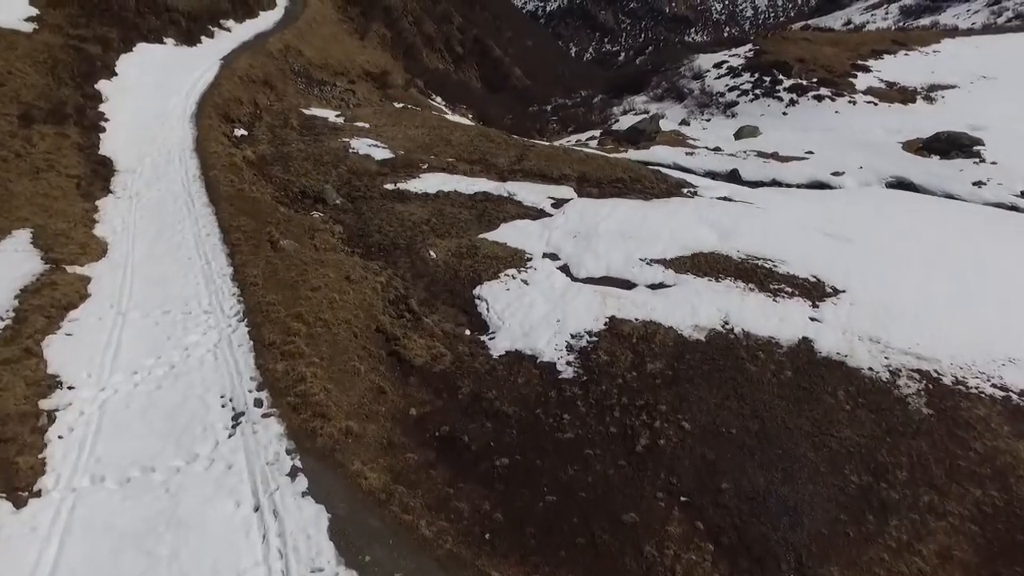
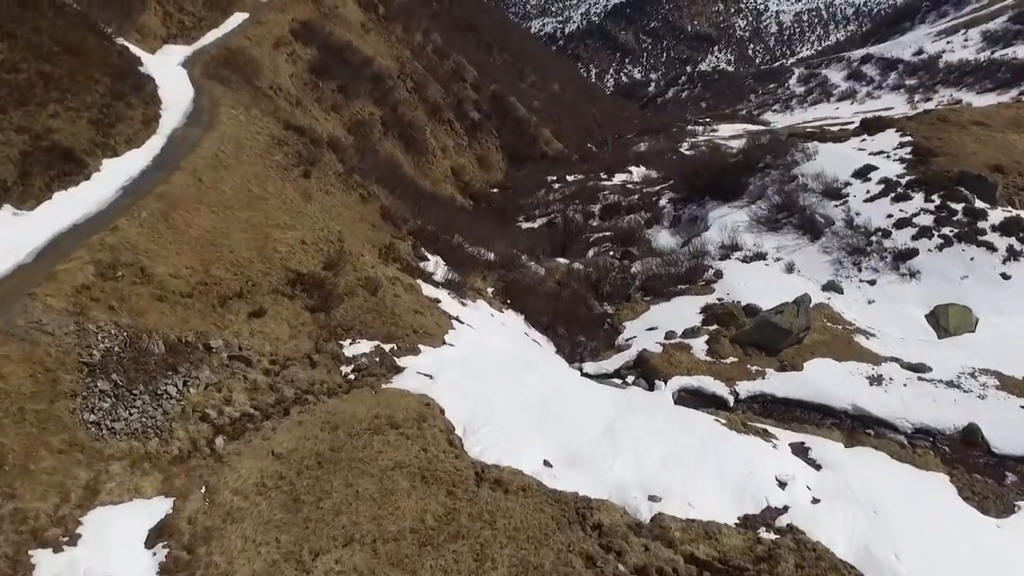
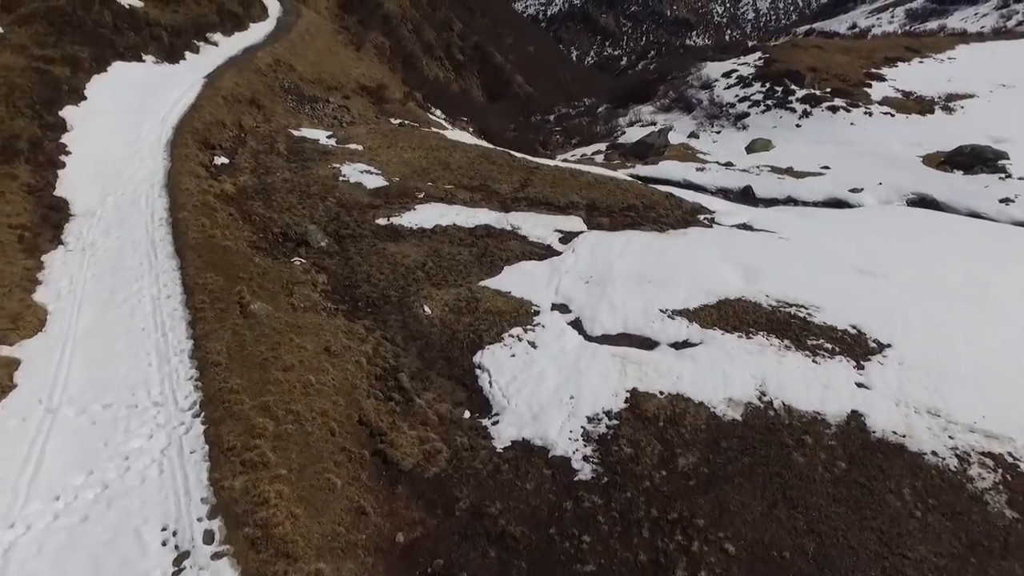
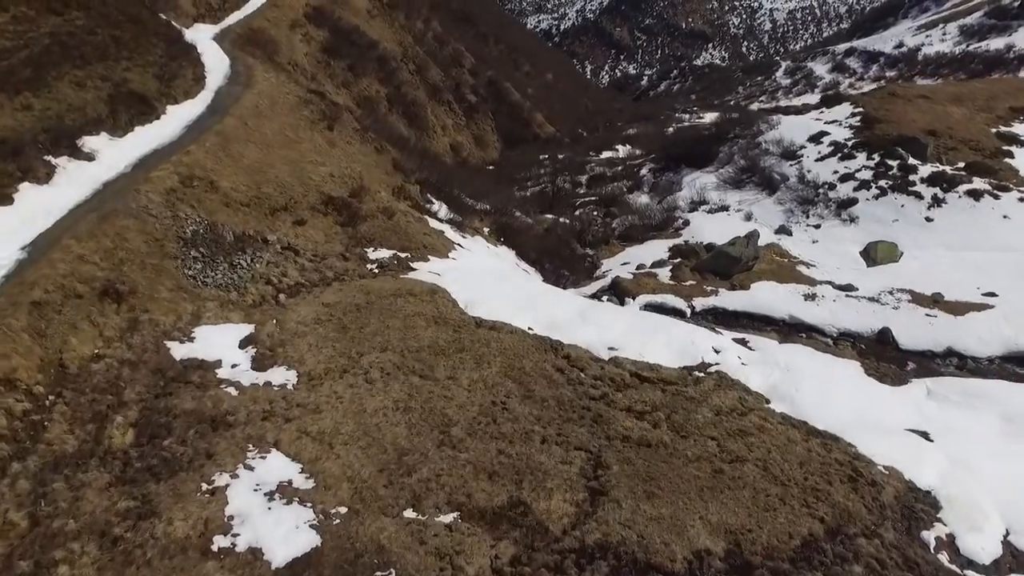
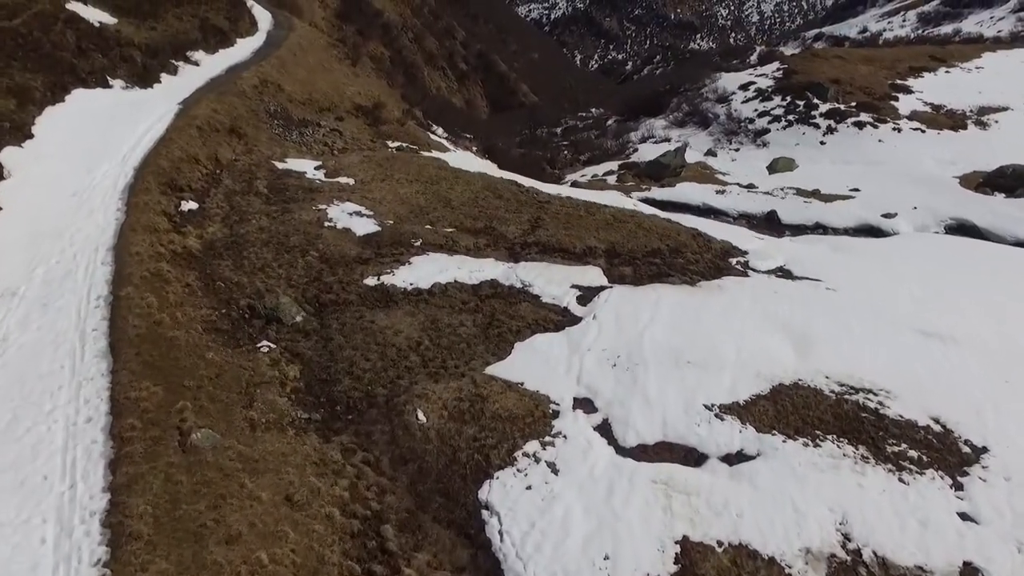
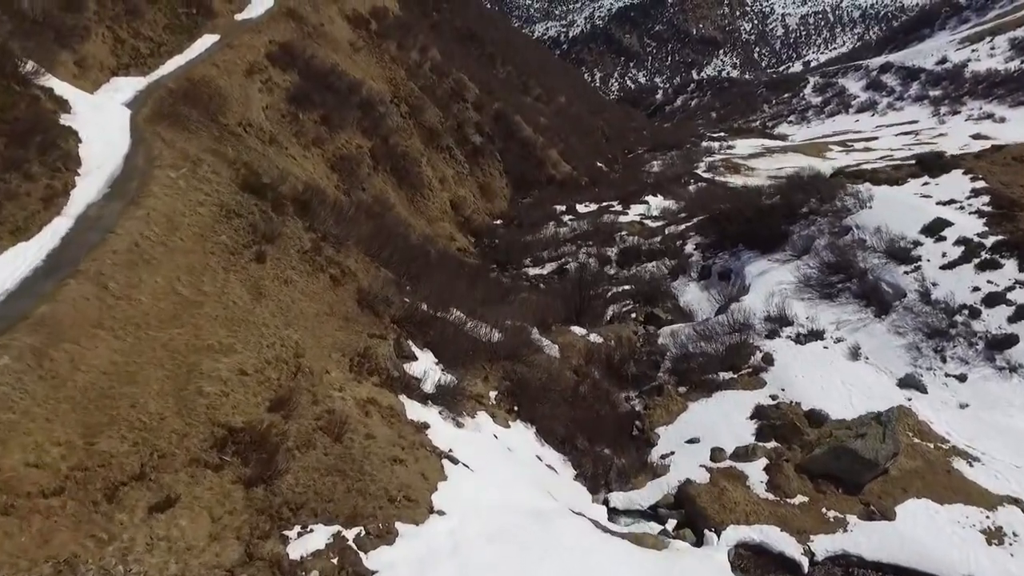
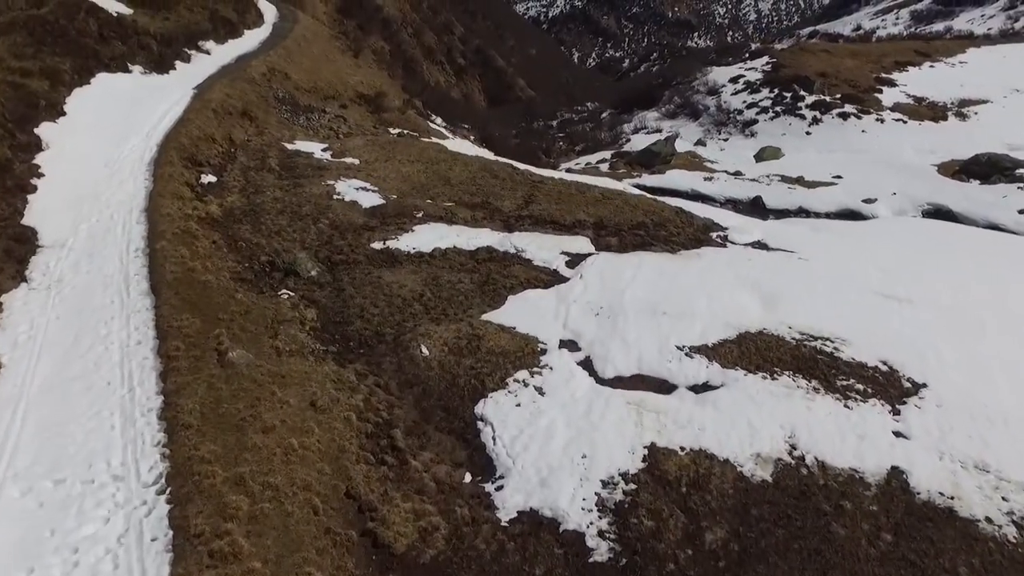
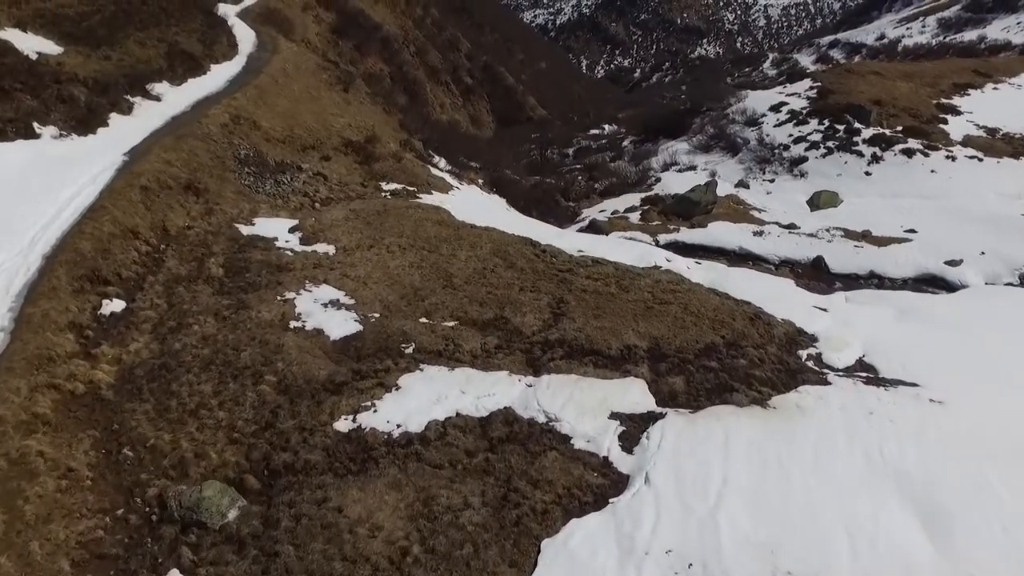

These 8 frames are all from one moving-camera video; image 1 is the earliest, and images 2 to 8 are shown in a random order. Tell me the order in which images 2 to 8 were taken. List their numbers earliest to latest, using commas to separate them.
3, 7, 5, 8, 4, 2, 6
